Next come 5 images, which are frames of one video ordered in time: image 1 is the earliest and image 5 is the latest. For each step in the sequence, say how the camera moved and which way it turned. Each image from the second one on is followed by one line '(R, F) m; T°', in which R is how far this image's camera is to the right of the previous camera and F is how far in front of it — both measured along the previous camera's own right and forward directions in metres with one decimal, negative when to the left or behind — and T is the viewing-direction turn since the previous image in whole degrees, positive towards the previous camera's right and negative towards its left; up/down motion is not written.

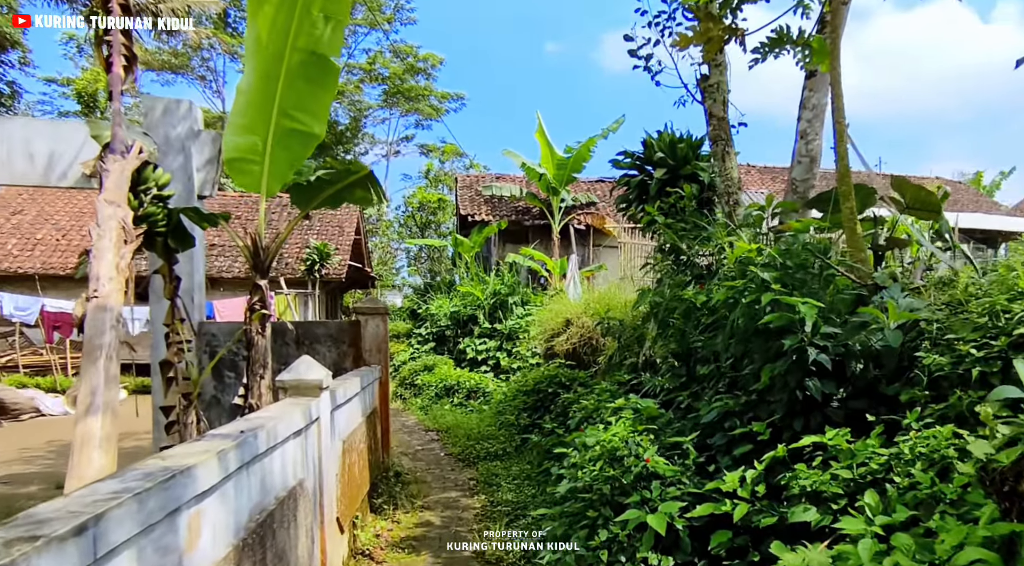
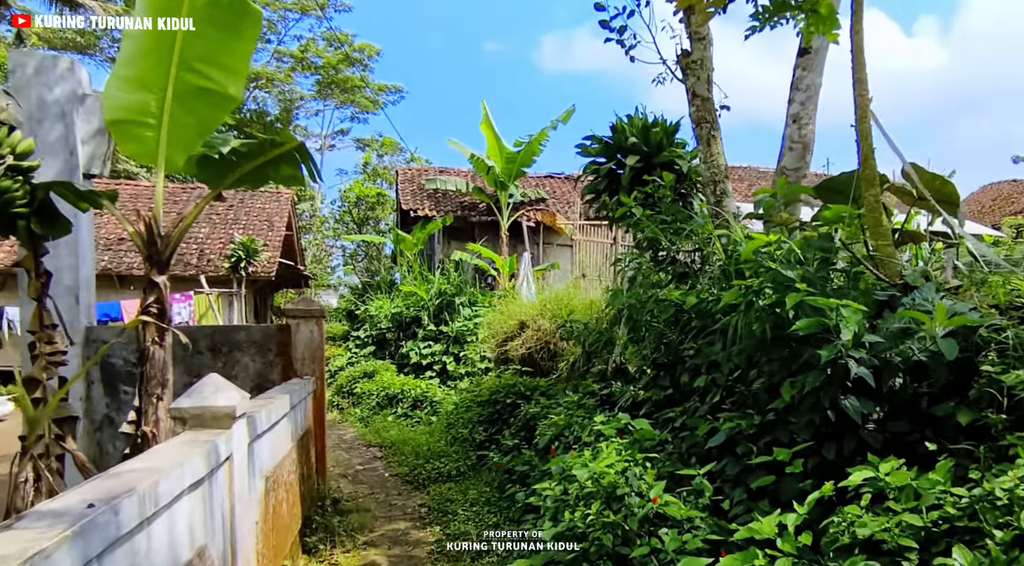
(-0.1, +0.7) m; +5°
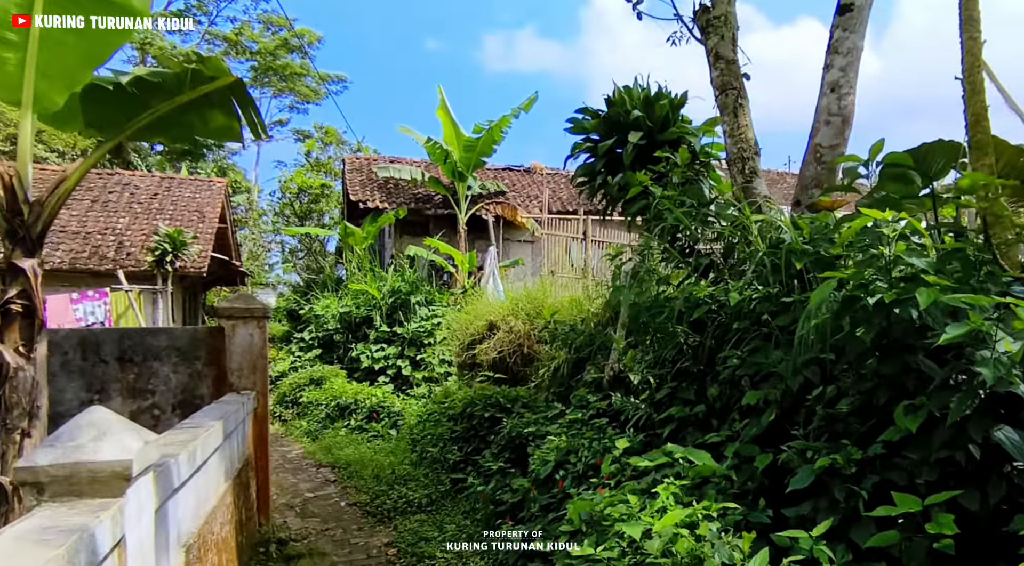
(-0.2, +0.8) m; +5°
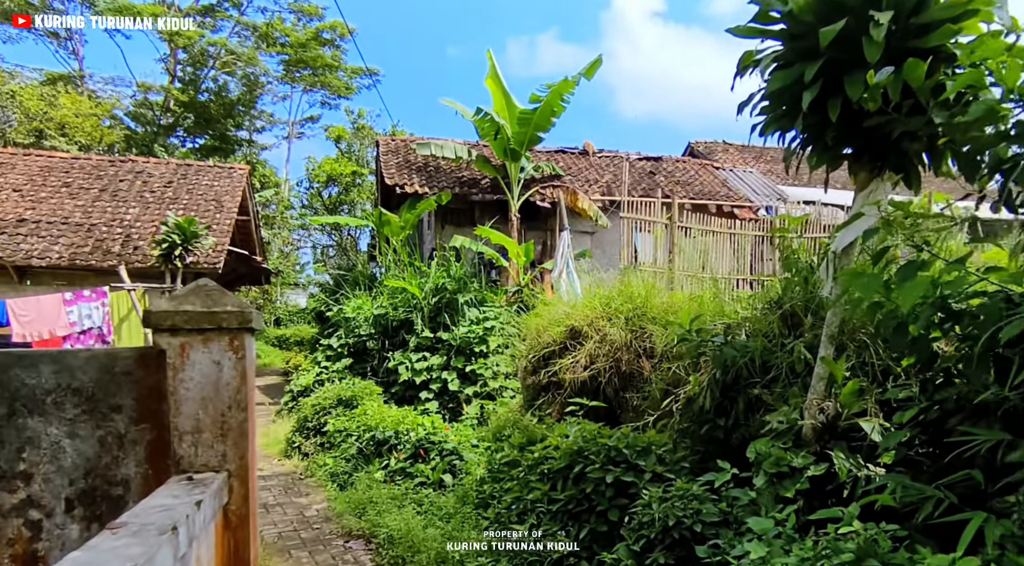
(-0.5, +1.8) m; -2°
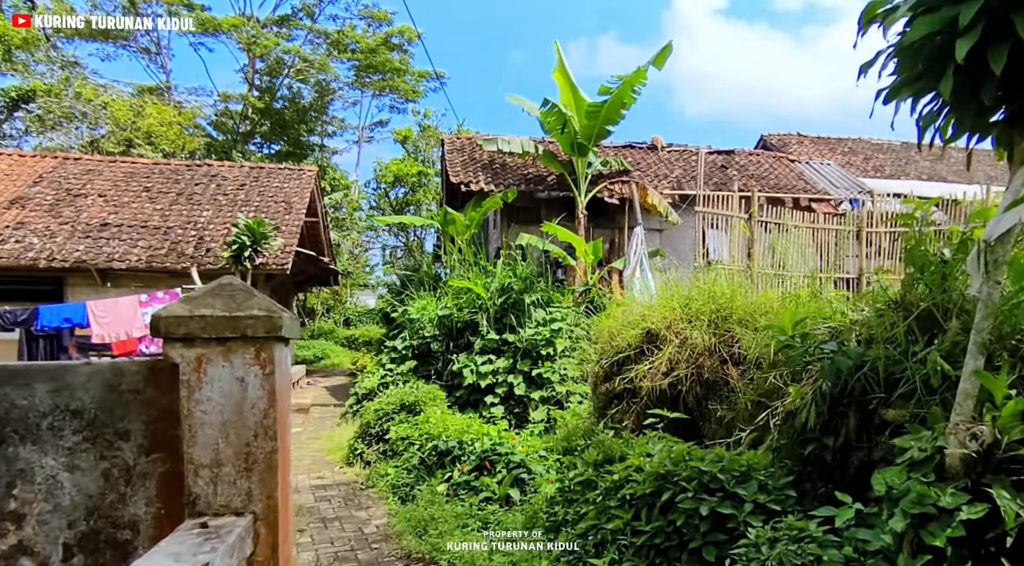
(0.0, +0.4) m; -5°
